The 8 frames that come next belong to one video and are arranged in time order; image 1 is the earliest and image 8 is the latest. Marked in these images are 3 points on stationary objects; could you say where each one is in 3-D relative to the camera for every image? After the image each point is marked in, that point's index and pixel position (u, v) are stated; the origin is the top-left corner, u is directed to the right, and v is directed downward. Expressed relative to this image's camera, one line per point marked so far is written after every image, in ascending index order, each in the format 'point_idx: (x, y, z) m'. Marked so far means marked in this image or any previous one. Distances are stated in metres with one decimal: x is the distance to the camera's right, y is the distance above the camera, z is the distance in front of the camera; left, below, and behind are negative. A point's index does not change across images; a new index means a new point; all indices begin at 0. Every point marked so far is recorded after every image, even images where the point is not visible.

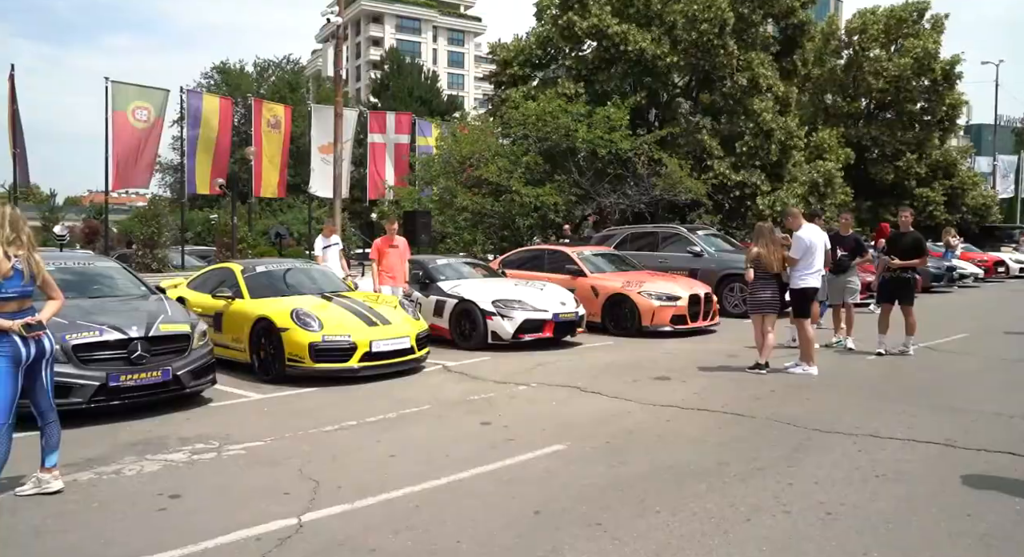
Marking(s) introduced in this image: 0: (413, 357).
0: (-1.2, -0.9, +8.7) m
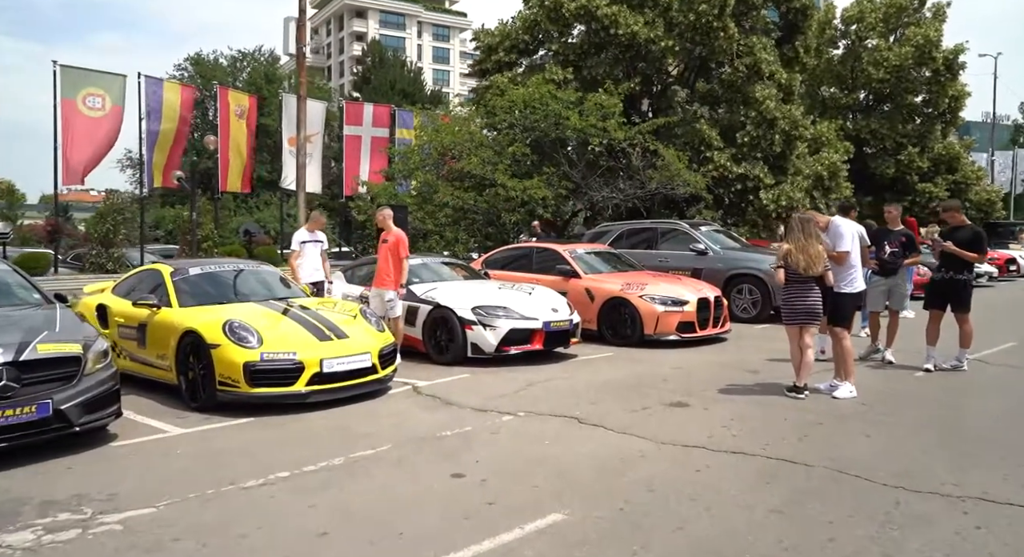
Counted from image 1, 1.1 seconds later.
0: (-1.3, -0.9, +7.2) m
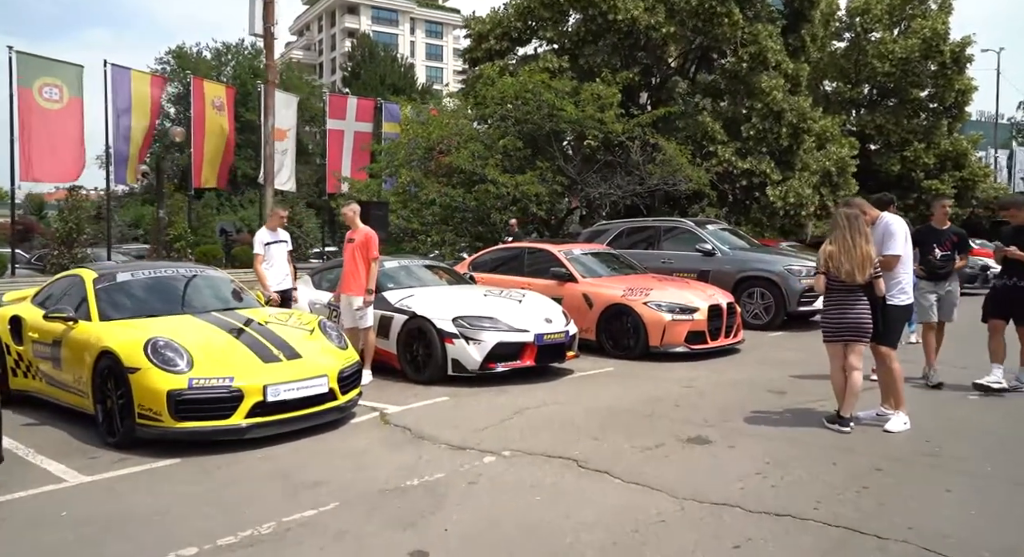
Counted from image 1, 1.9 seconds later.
0: (-1.4, -1.0, +6.0) m
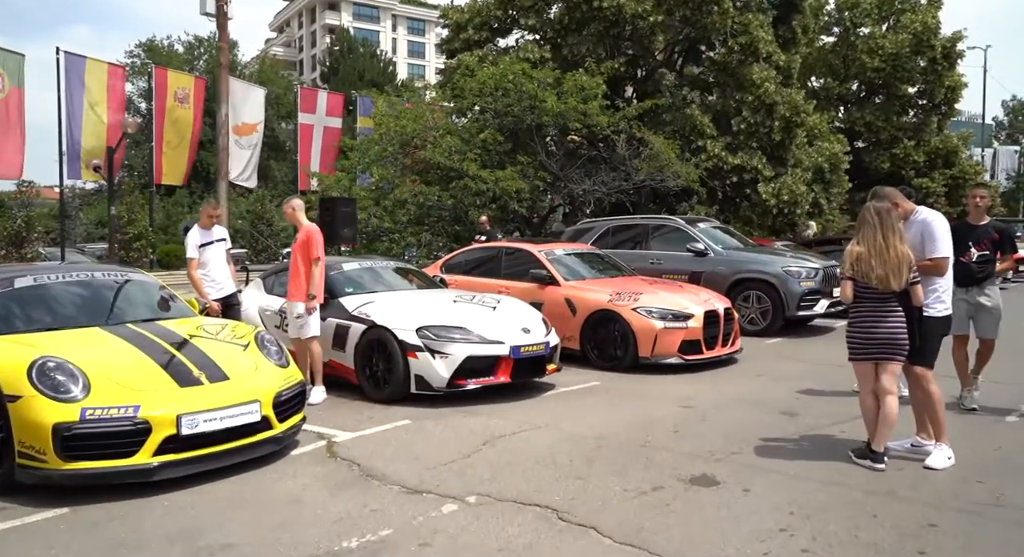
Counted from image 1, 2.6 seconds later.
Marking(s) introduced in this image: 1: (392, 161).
0: (-1.7, -1.1, +5.1) m
1: (-2.7, +2.7, +17.0) m
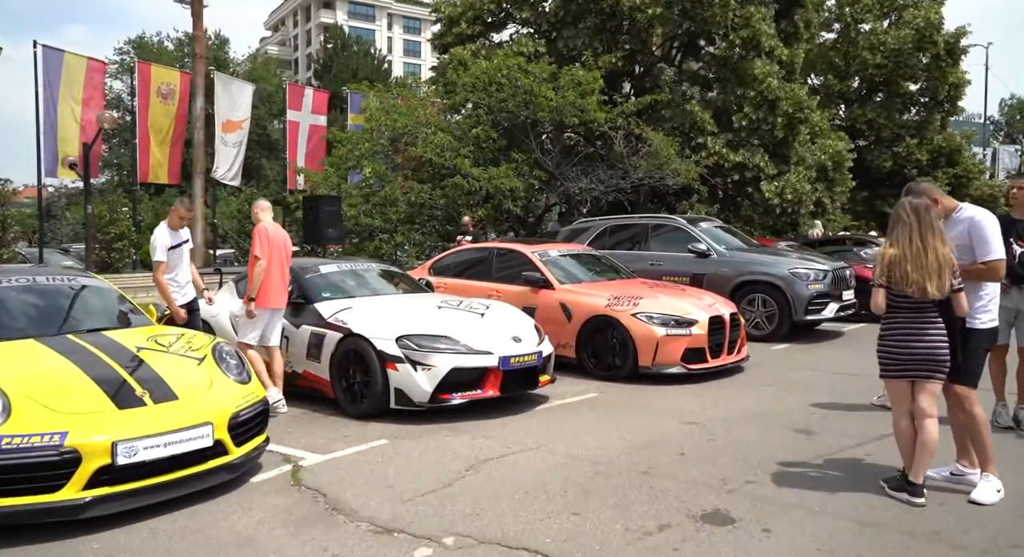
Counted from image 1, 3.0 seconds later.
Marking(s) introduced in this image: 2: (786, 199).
0: (-1.7, -1.1, +4.5) m
1: (-2.8, +2.7, +16.4) m
2: (+6.5, +1.9, +17.8) m
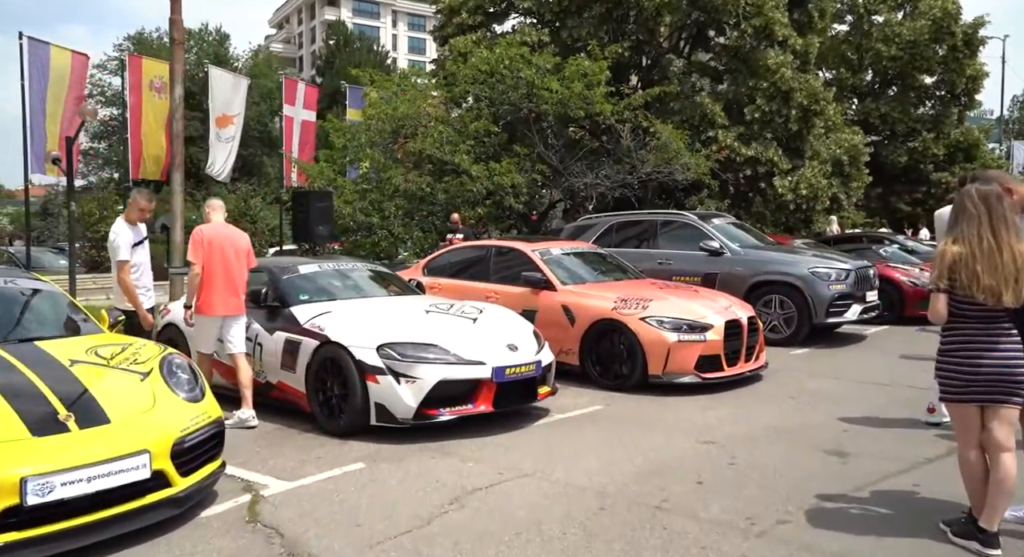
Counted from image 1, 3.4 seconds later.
0: (-1.8, -1.1, +3.8) m
1: (-2.8, +2.7, +15.7) m
2: (+6.6, +1.9, +17.1) m
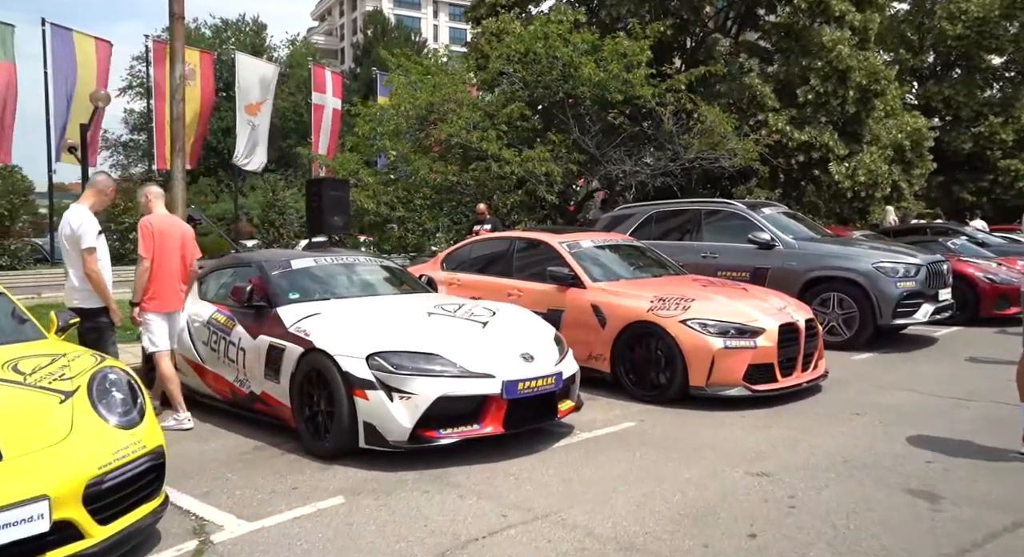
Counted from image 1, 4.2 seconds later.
0: (-1.8, -1.1, +3.1) m
1: (-2.1, +2.8, +15.0) m
2: (+7.3, +2.0, +15.8) m
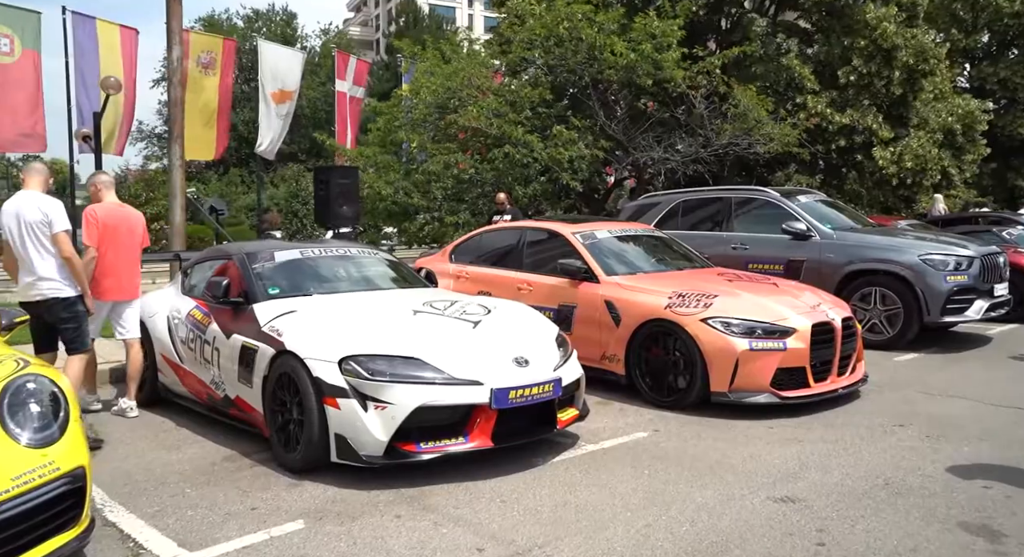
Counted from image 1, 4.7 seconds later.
0: (-1.9, -1.1, +2.6) m
1: (-1.7, +3.0, +14.5) m
2: (+7.8, +2.2, +14.8) m
